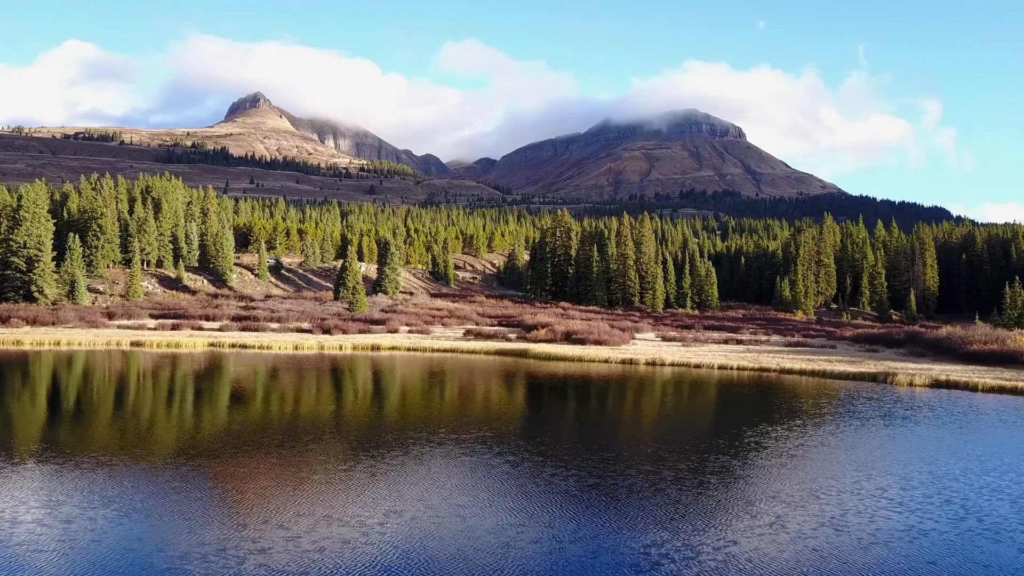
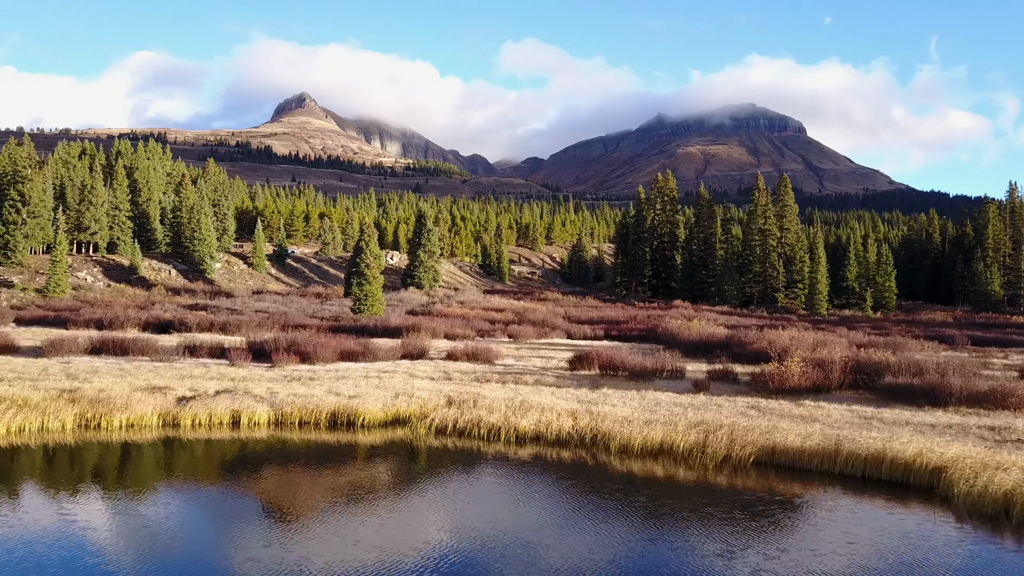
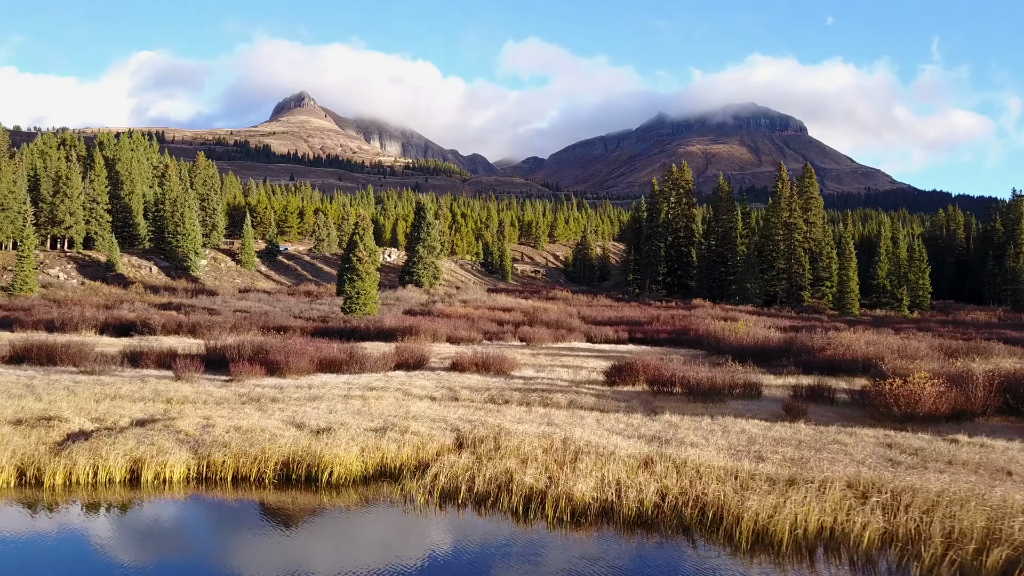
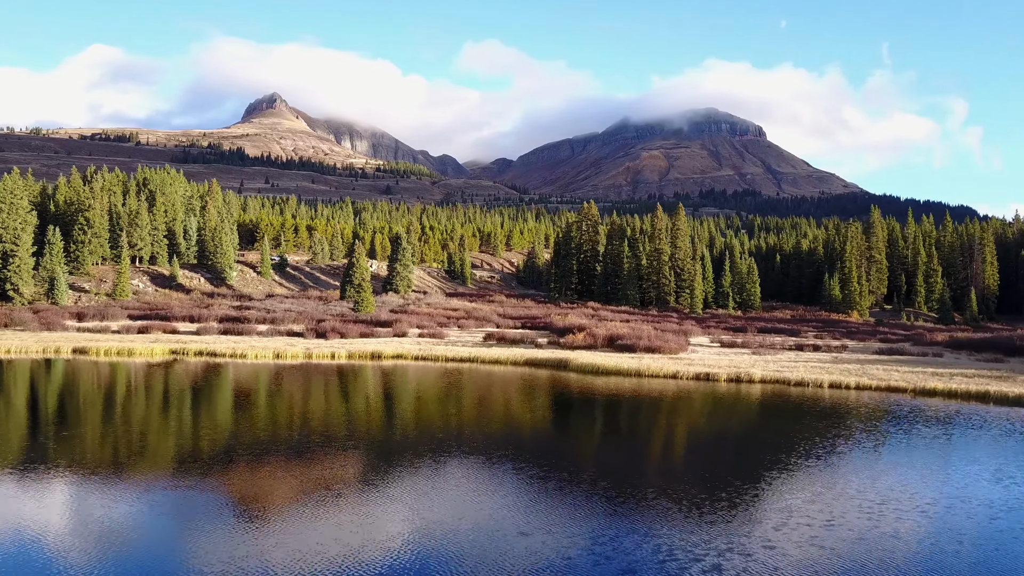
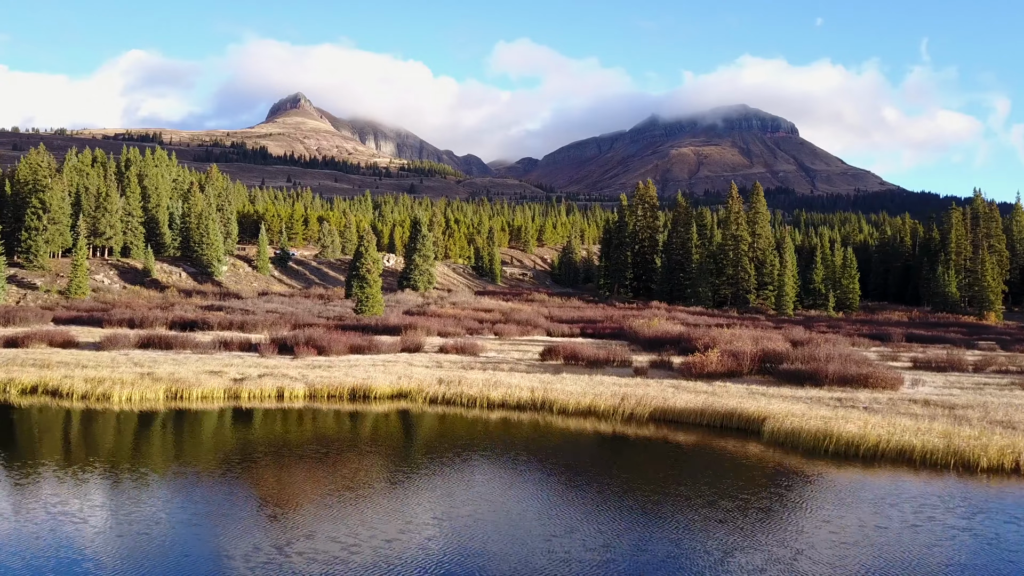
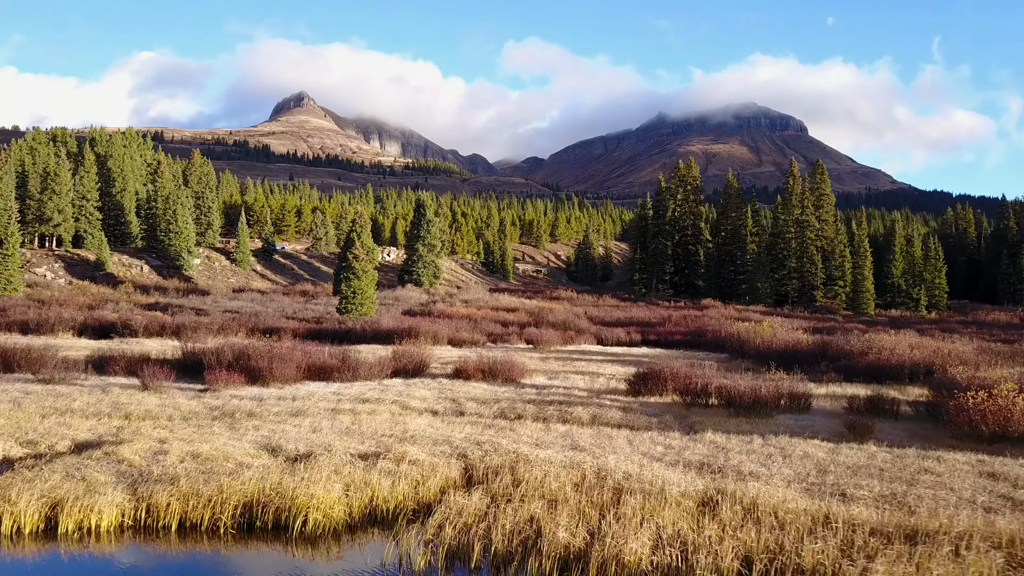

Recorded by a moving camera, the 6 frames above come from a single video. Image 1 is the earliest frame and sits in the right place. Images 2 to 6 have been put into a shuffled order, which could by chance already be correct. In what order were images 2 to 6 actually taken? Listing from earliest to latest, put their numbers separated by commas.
4, 5, 2, 3, 6
